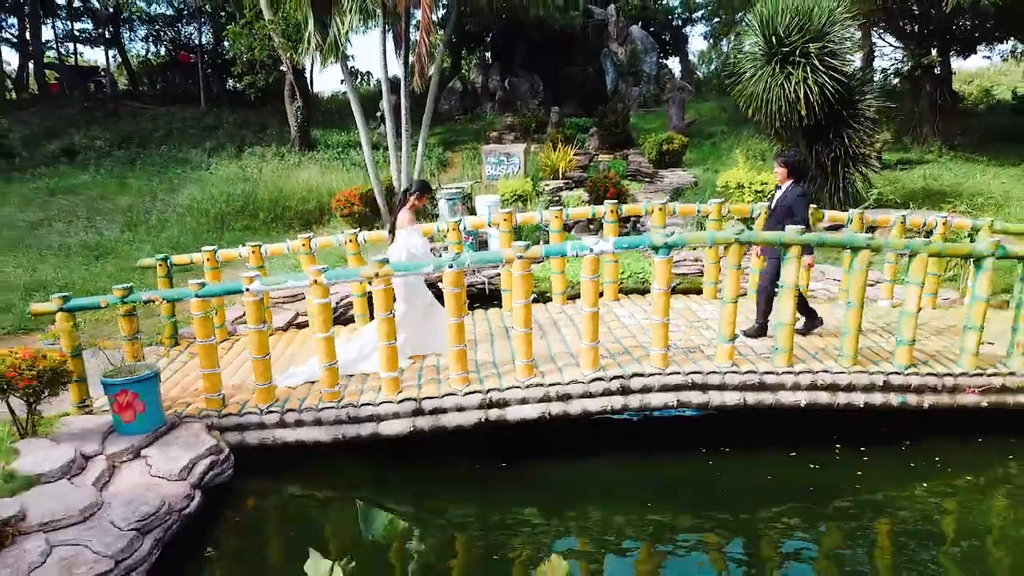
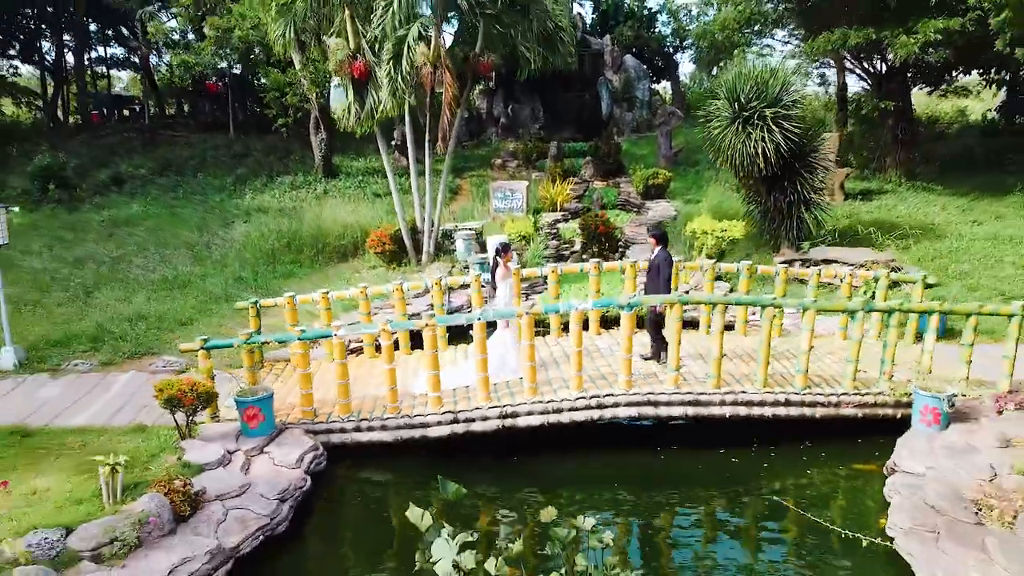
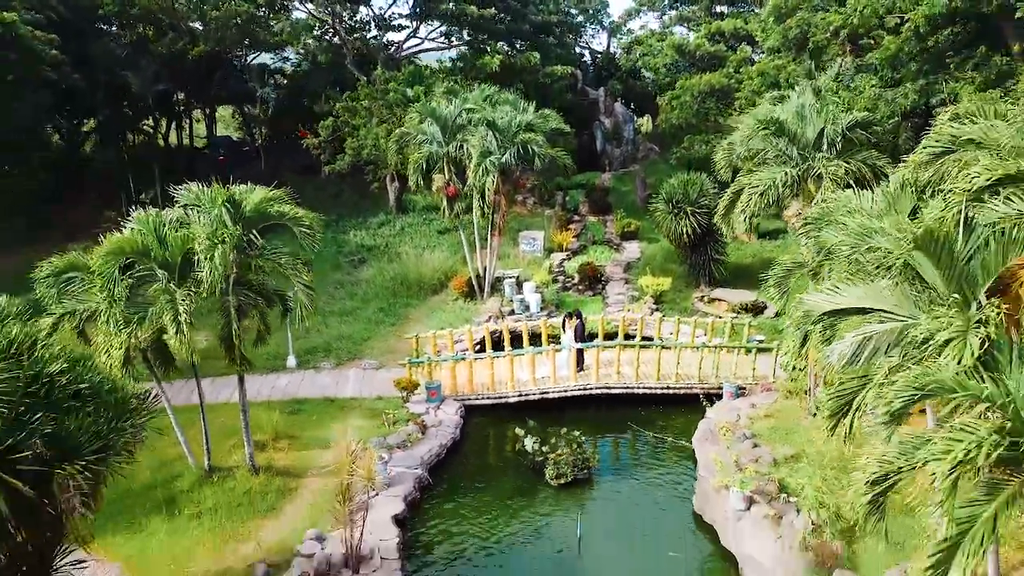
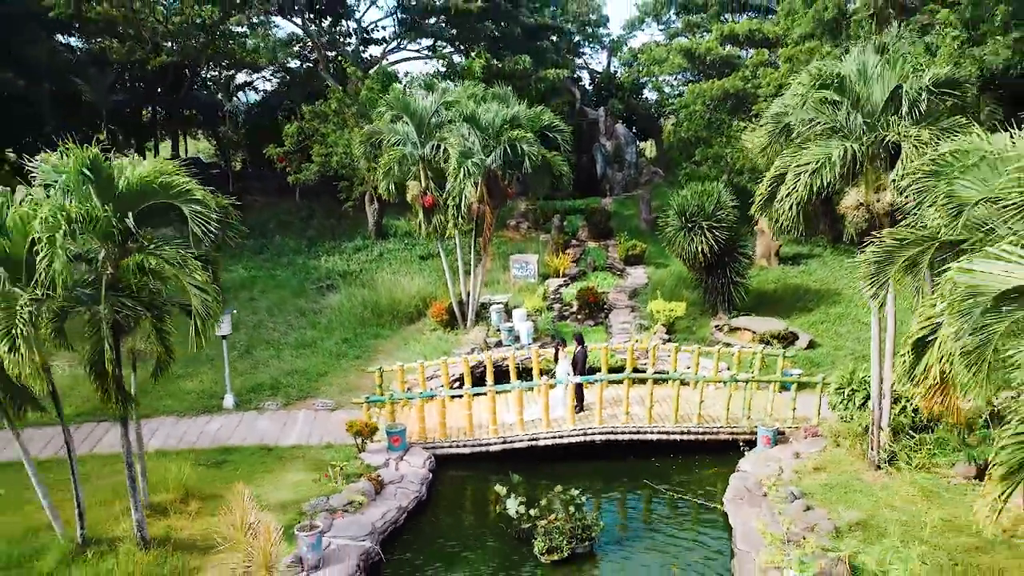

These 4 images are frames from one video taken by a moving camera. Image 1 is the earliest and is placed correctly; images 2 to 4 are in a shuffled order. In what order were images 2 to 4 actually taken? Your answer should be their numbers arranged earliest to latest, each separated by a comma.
2, 4, 3
